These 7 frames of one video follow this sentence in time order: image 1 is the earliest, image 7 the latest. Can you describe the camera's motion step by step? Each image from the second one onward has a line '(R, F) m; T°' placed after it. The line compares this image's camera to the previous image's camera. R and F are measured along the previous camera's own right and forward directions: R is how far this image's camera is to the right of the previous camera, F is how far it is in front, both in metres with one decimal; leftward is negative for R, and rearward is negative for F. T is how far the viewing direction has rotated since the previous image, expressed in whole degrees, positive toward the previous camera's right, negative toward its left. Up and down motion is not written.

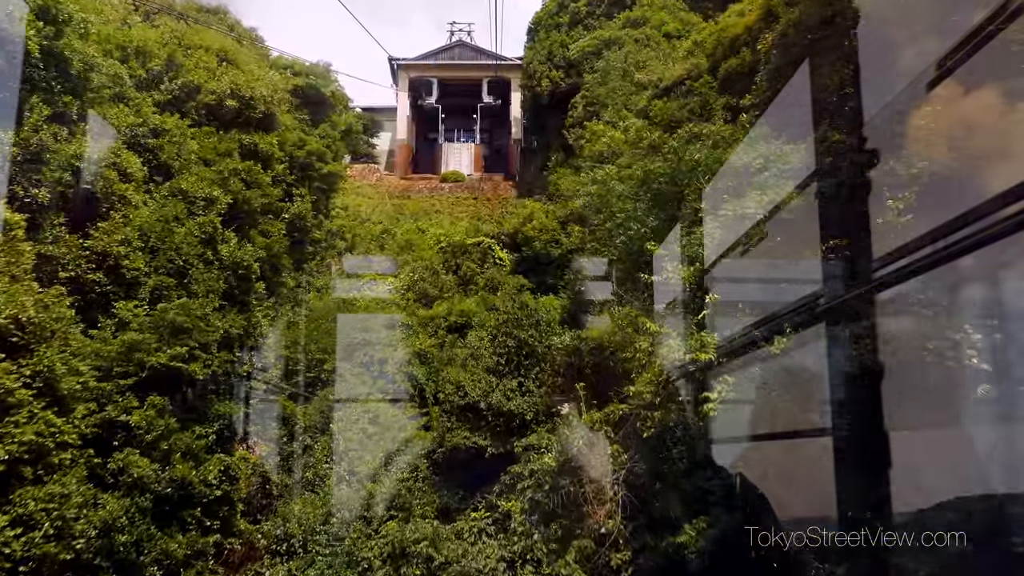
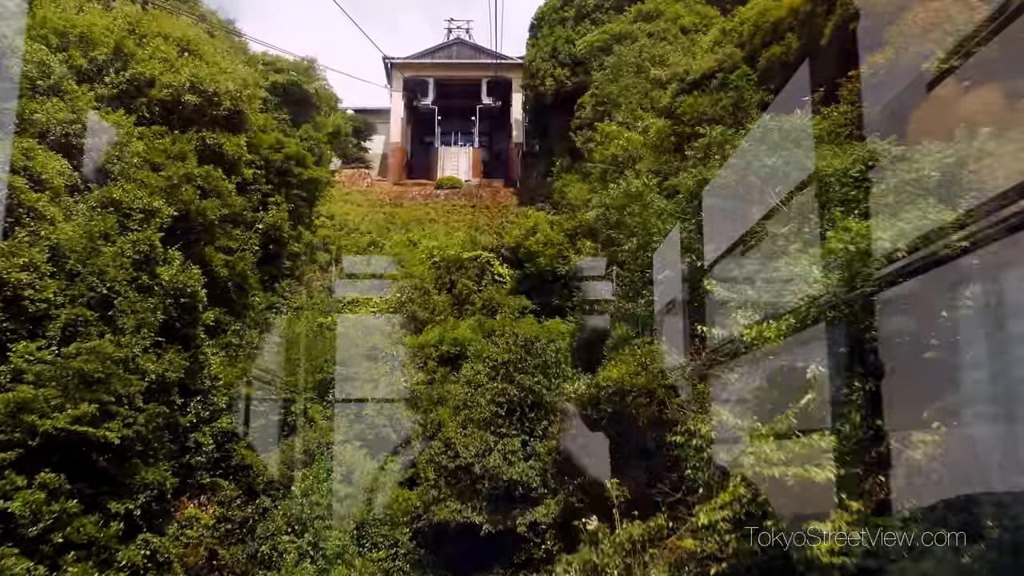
(0.0, +1.2) m; 0°
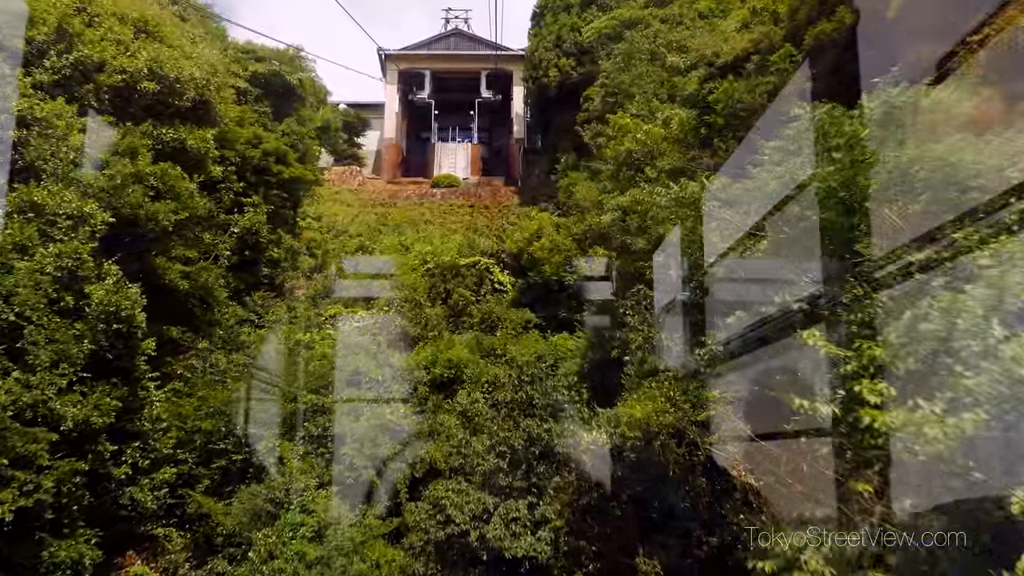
(0.0, +1.0) m; 0°
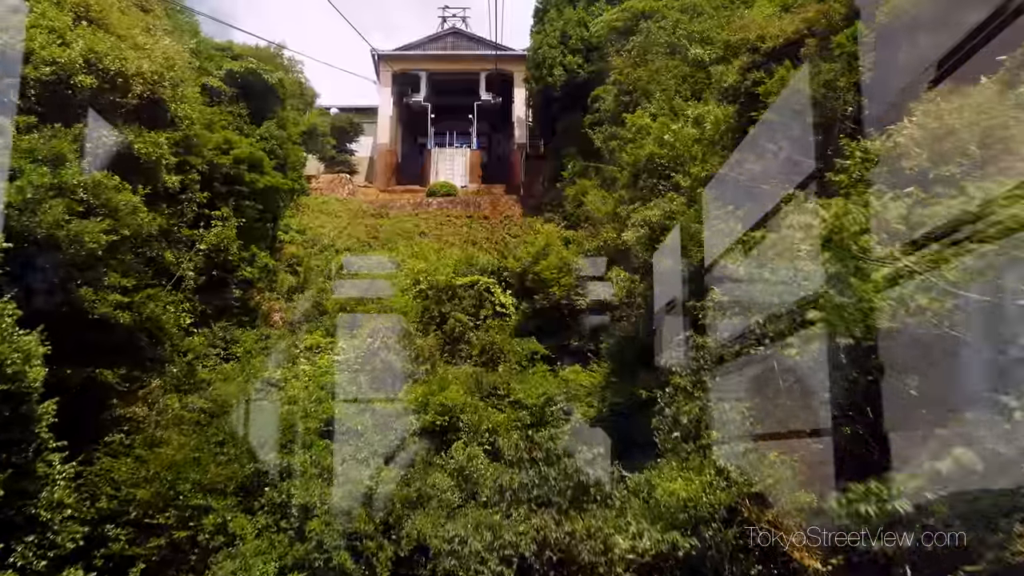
(0.0, +1.1) m; 0°
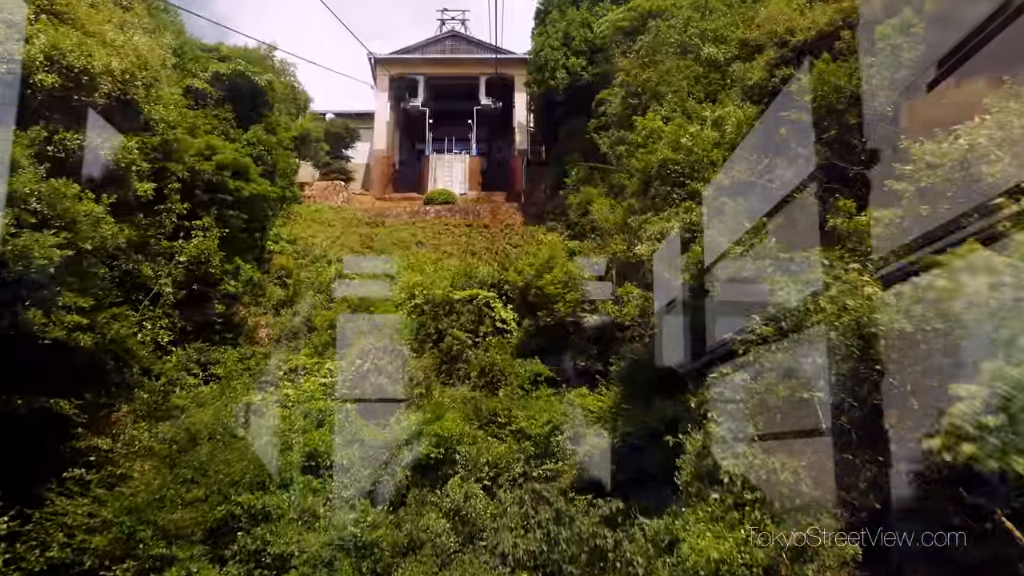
(0.0, +0.5) m; 0°
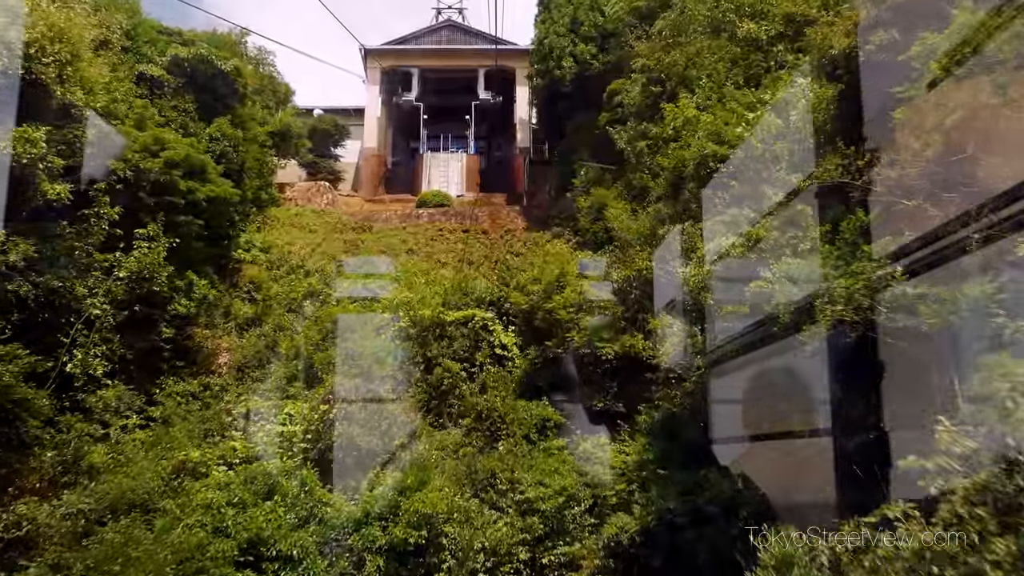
(0.0, +1.2) m; 0°
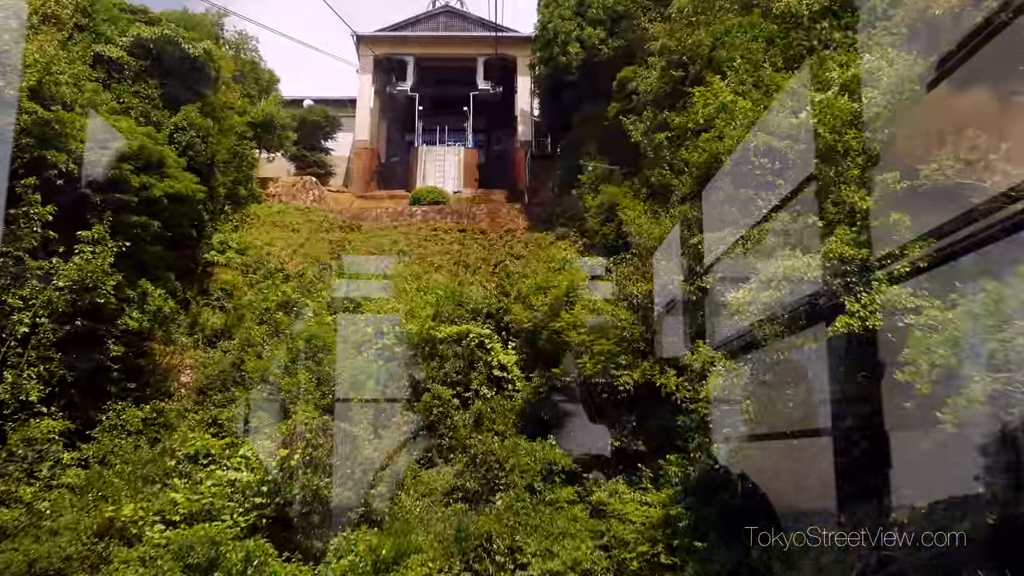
(0.0, +0.9) m; 0°
